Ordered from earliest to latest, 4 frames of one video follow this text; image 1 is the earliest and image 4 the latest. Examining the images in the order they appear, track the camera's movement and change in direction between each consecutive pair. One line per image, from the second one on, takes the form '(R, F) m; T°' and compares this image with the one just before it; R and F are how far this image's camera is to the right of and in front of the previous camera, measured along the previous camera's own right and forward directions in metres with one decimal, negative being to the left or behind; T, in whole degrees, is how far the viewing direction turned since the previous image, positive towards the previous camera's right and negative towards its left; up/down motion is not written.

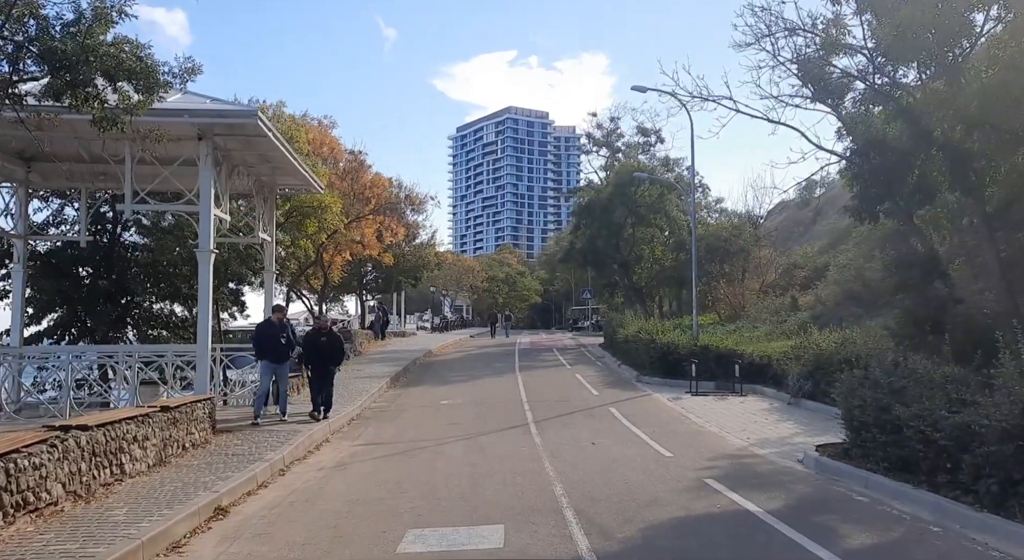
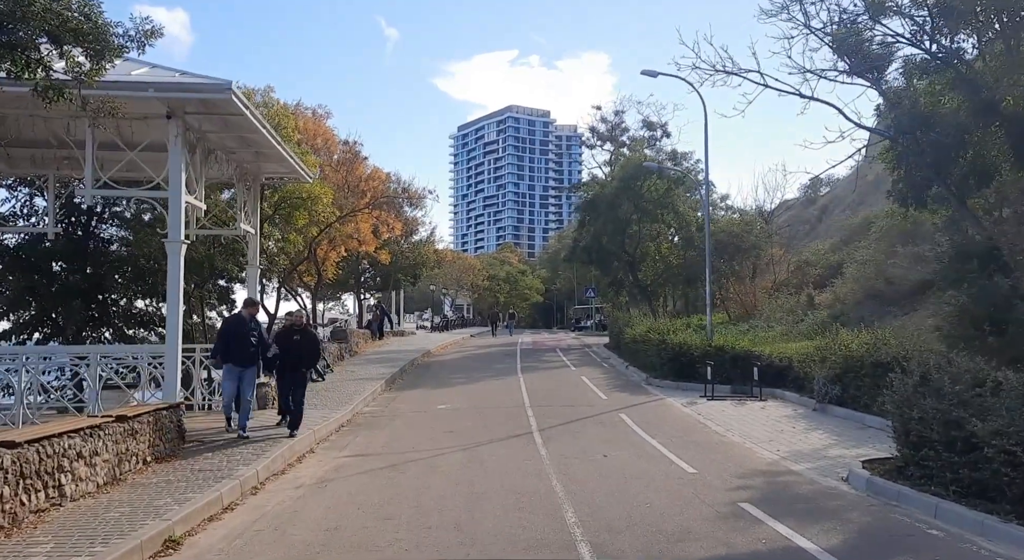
(0.0, +1.3) m; 0°
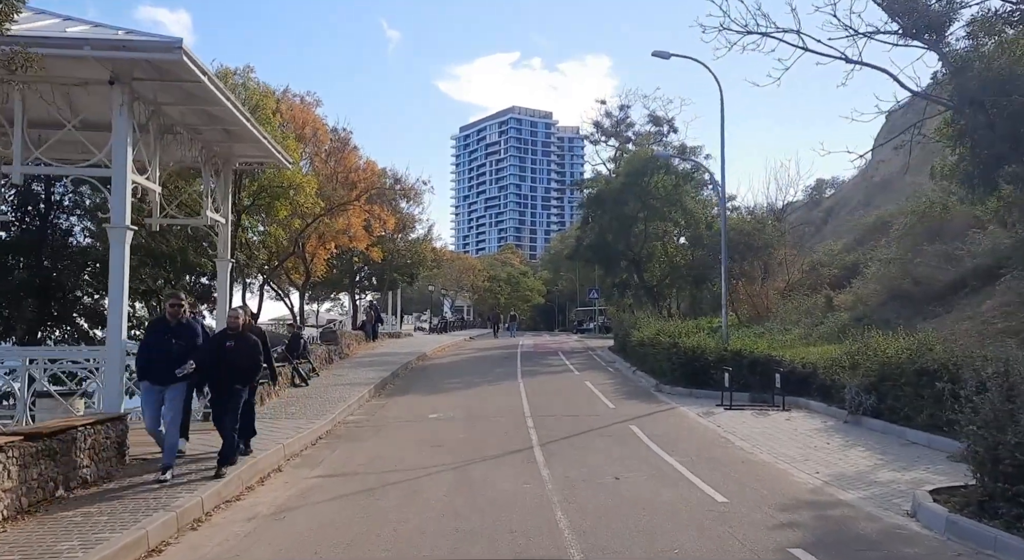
(+0.1, +1.6) m; 0°
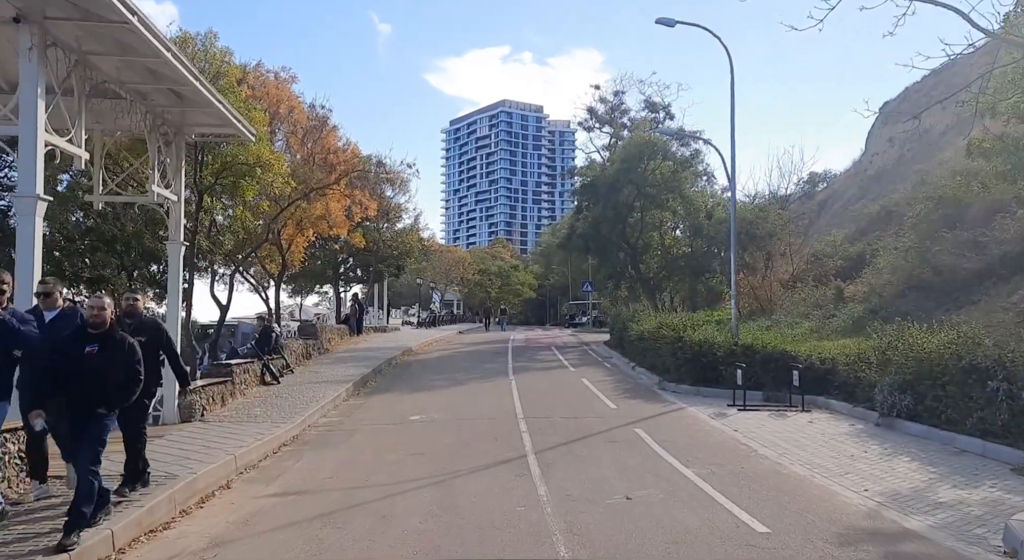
(0.0, +1.7) m; +1°
